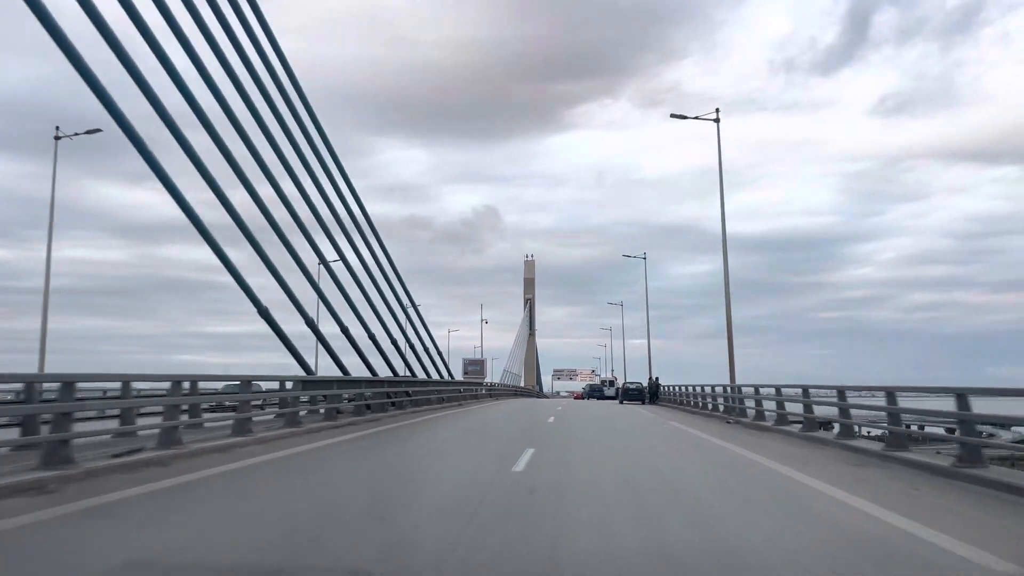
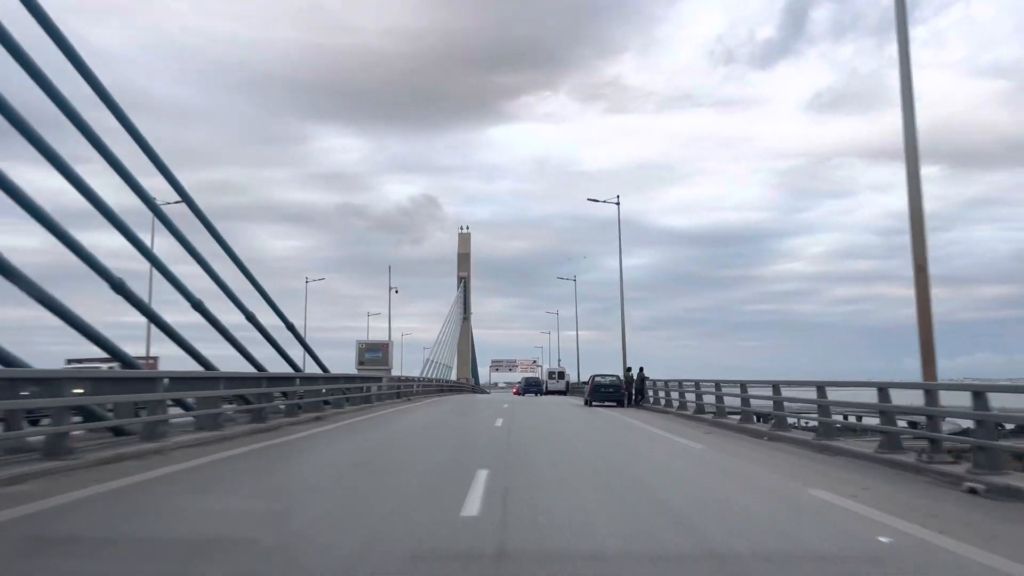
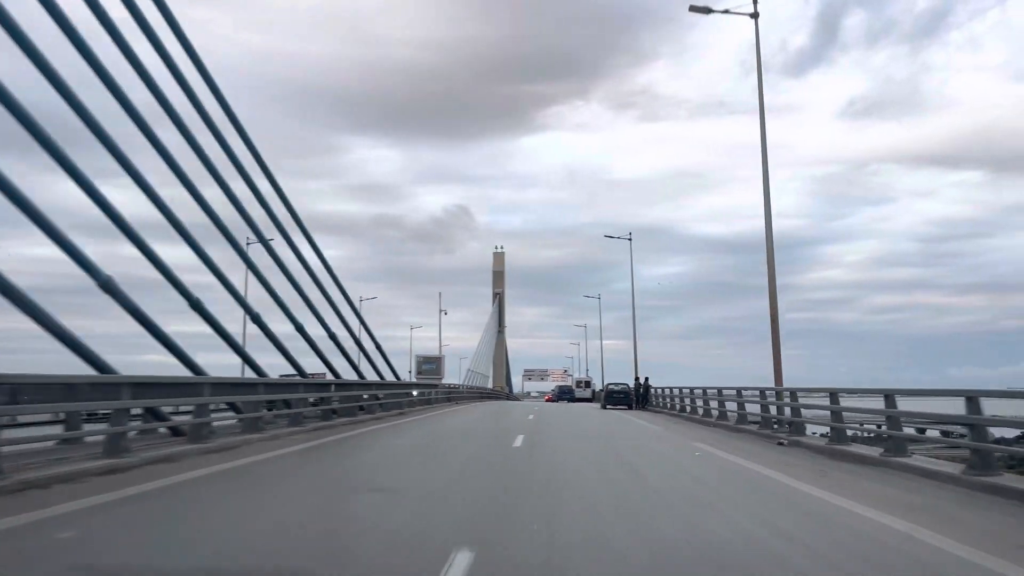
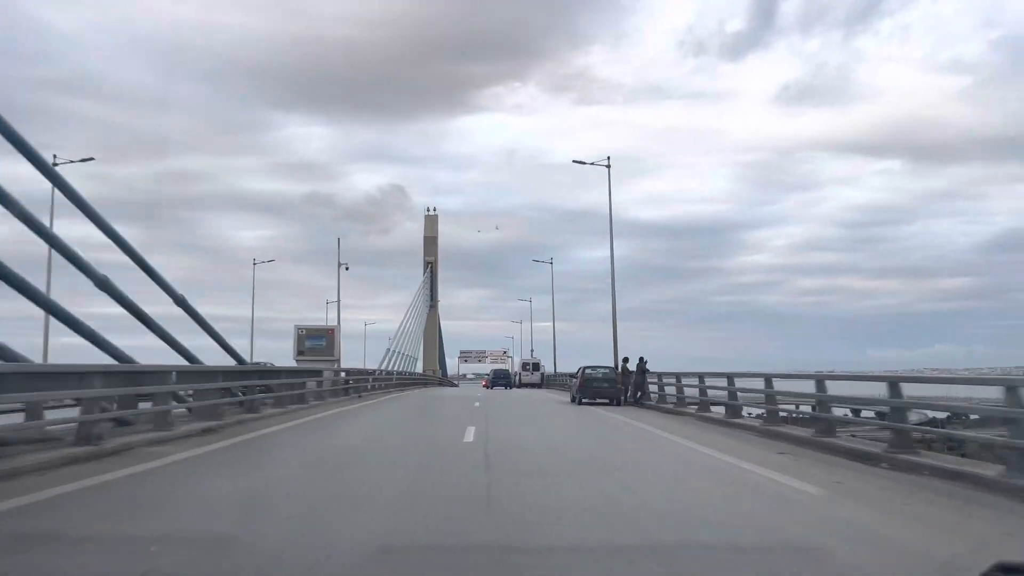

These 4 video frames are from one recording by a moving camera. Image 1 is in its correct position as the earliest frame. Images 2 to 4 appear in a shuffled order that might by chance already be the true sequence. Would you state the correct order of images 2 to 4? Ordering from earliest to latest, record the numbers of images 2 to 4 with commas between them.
3, 2, 4
